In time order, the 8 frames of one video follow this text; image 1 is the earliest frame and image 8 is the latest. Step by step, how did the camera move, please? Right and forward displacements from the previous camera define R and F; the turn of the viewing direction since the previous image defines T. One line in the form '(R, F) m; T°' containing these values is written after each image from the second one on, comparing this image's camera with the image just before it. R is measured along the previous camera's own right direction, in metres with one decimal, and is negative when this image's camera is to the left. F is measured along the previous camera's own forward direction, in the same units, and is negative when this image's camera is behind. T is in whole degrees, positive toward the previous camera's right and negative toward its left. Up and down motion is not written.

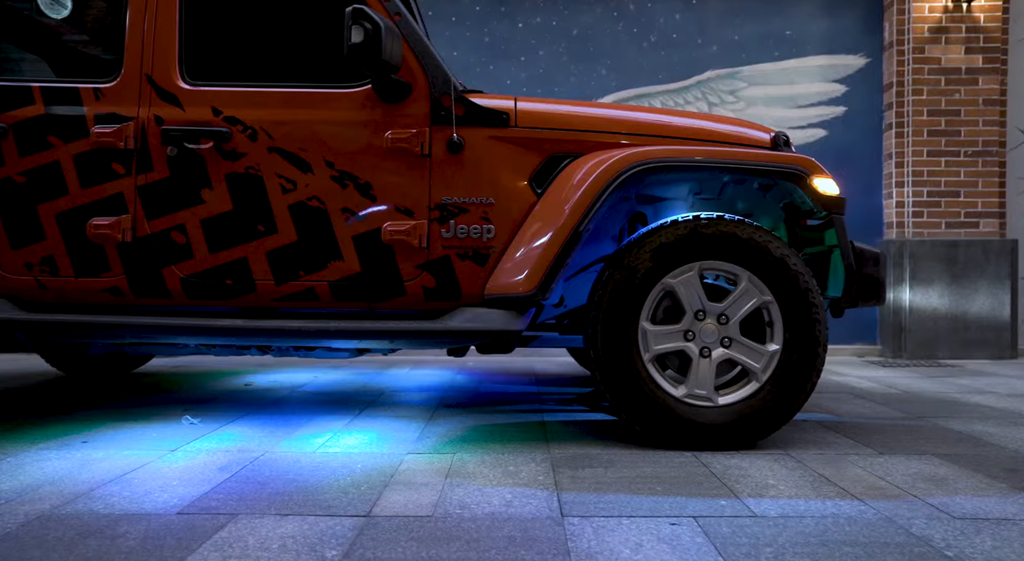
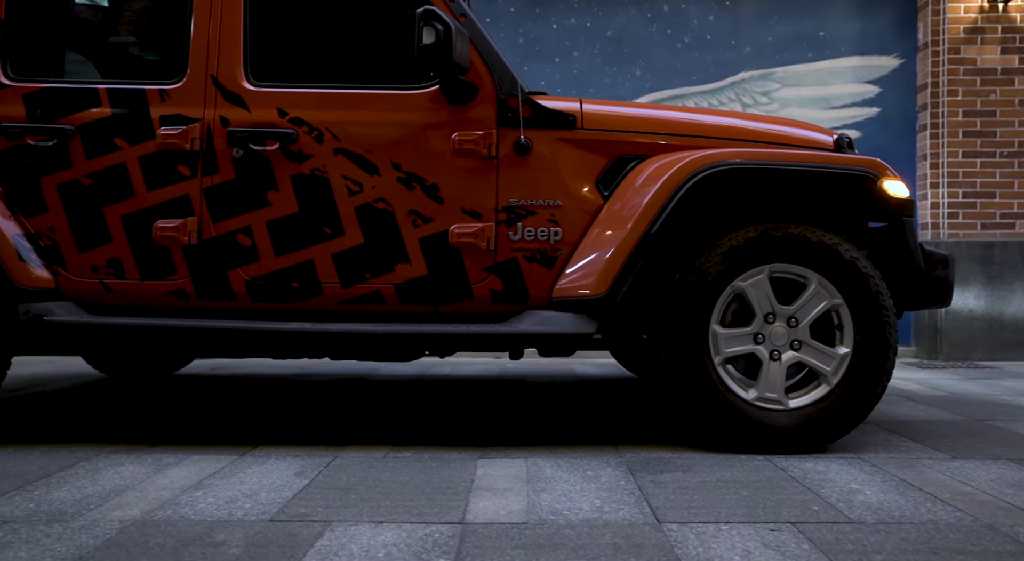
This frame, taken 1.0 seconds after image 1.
(-0.3, 0.0) m; 0°
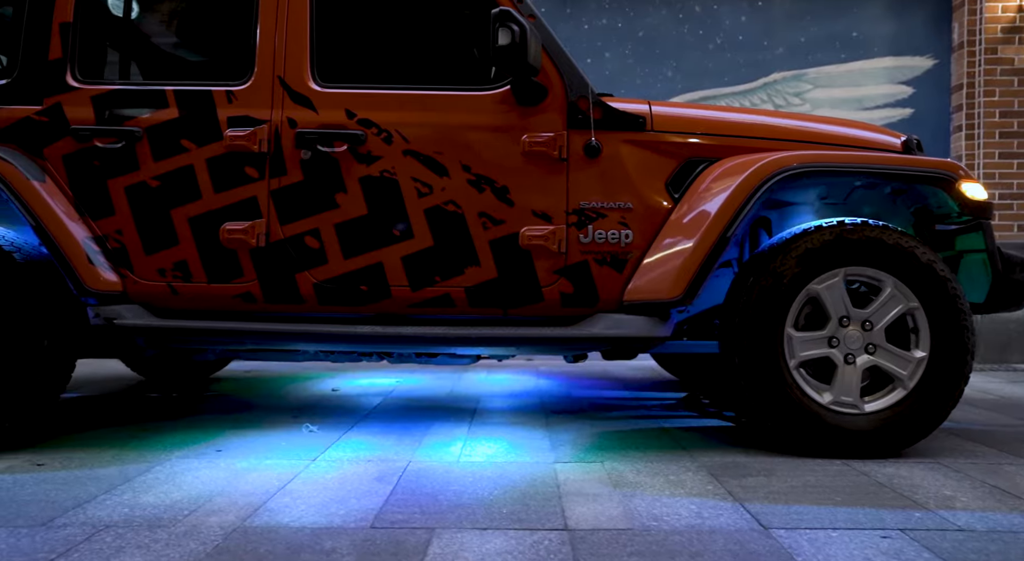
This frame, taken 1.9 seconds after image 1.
(-0.3, 0.0) m; 0°
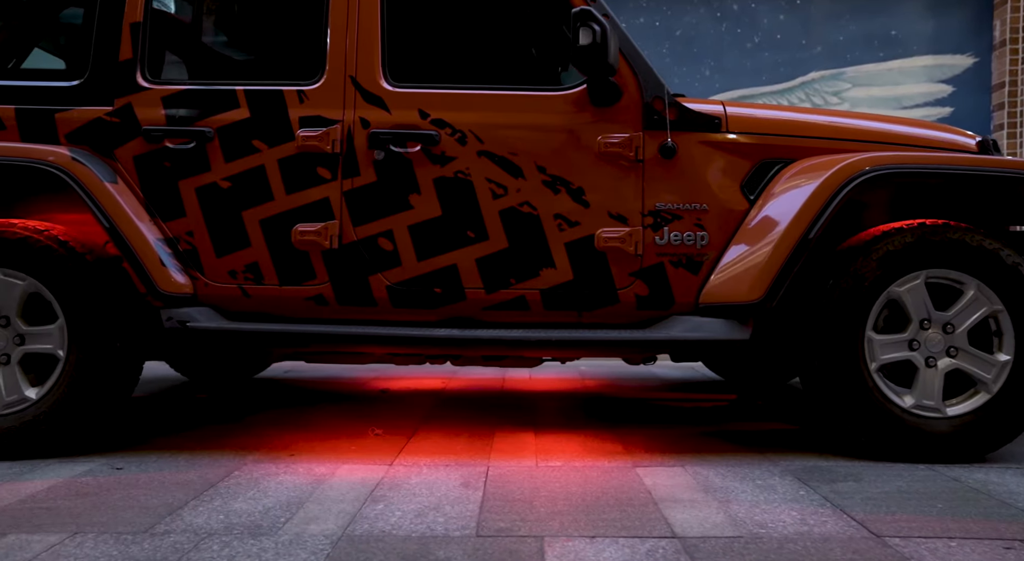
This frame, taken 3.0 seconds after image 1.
(-0.3, 0.0) m; 0°
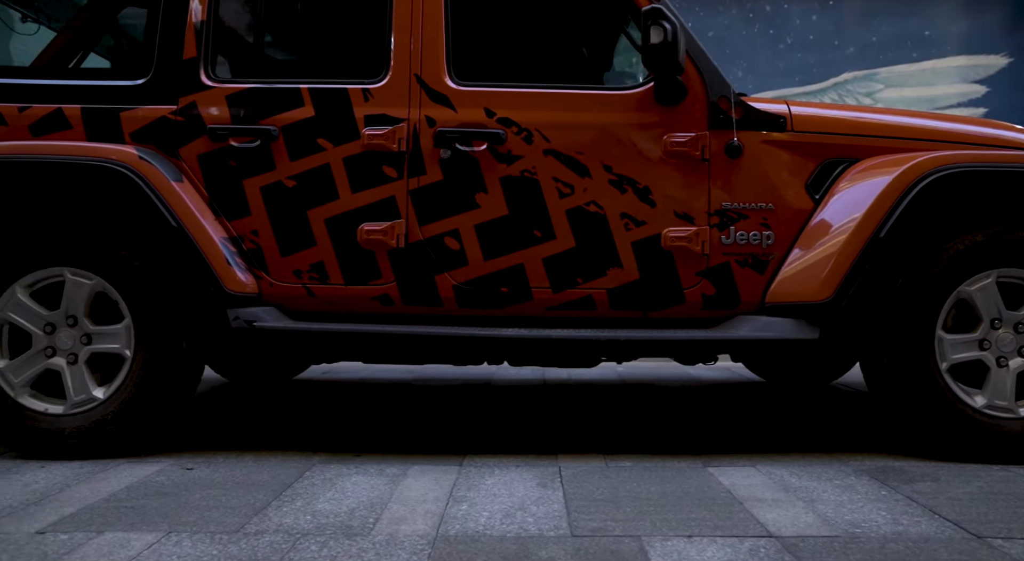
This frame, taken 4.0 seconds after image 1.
(-0.3, 0.0) m; 0°
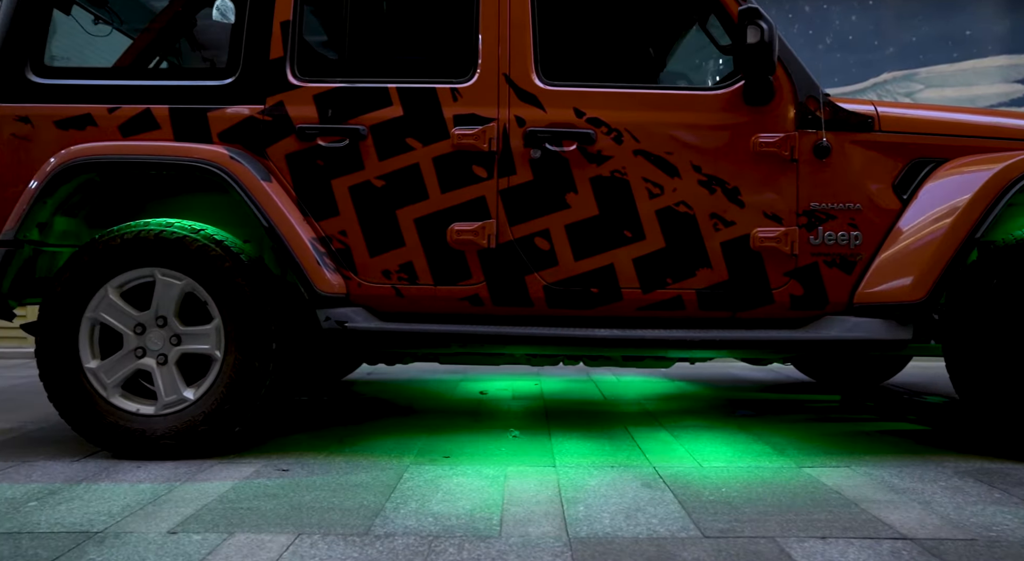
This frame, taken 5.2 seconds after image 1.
(-0.4, 0.0) m; 0°
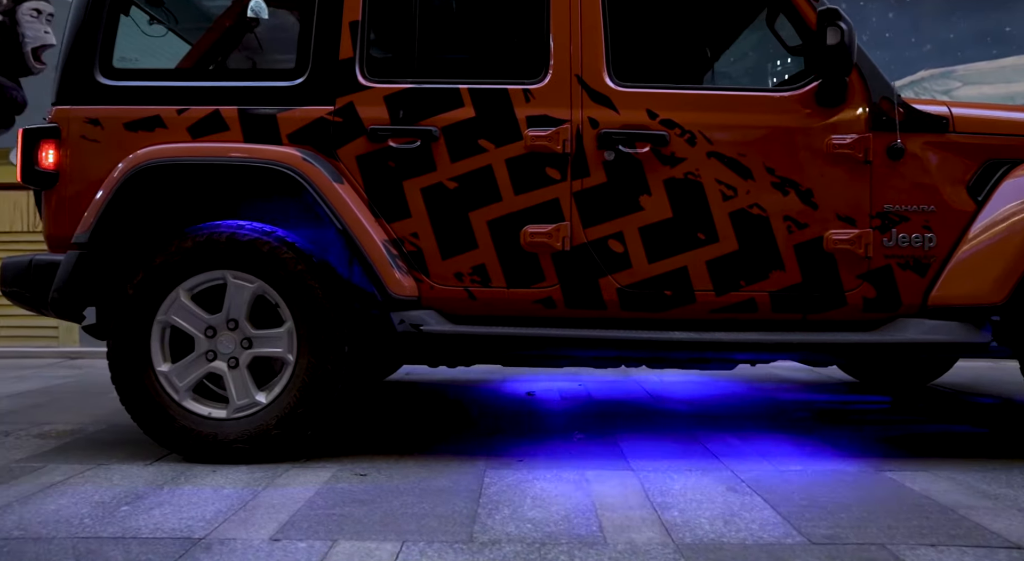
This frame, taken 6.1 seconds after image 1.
(-0.3, 0.0) m; 0°
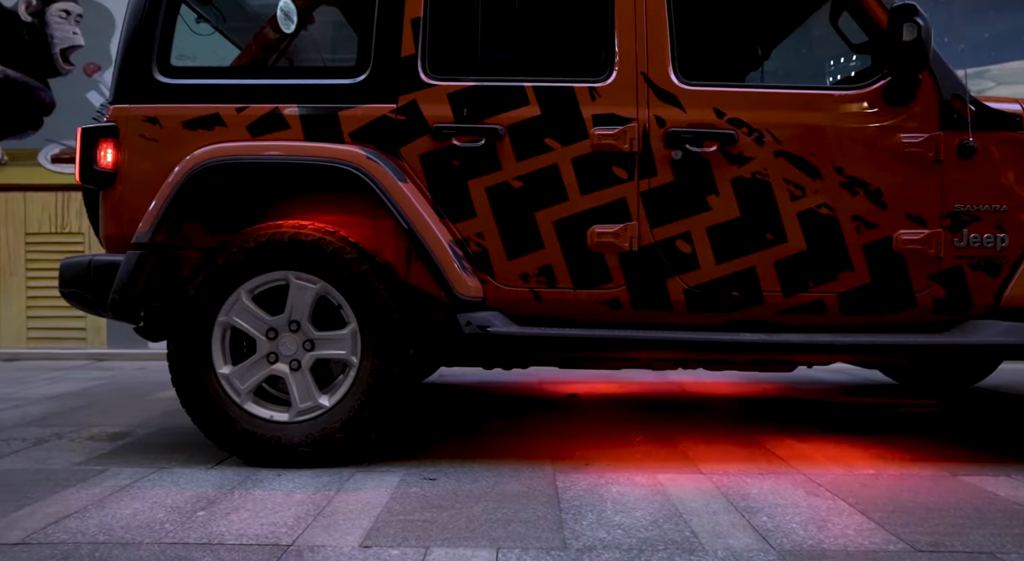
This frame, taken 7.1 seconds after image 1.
(-0.3, 0.0) m; 0°
